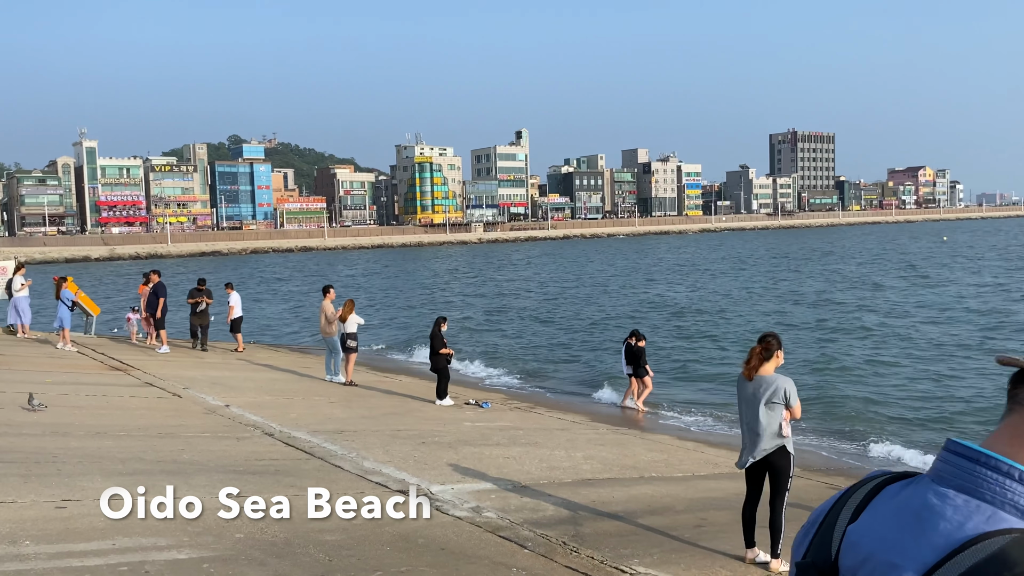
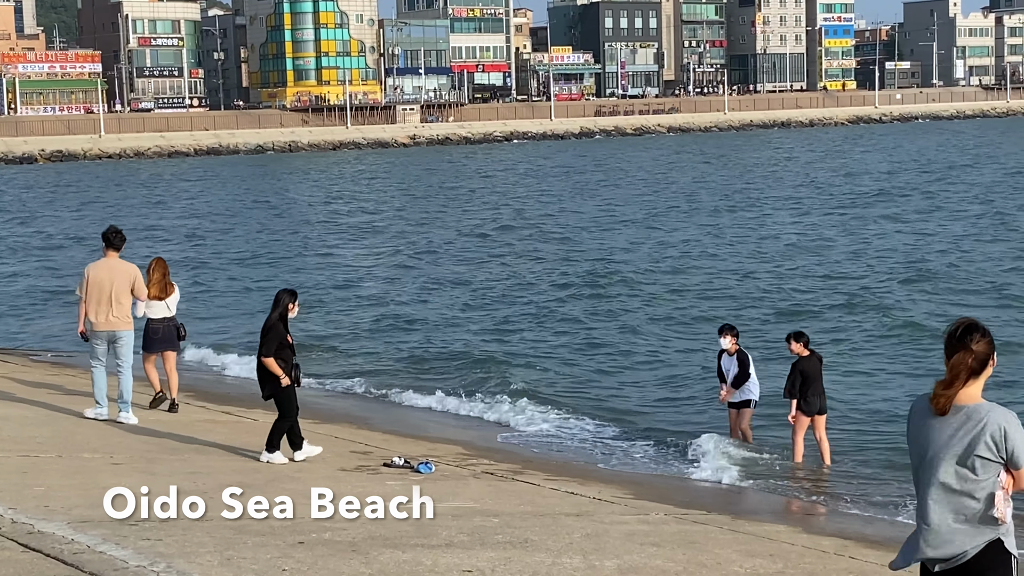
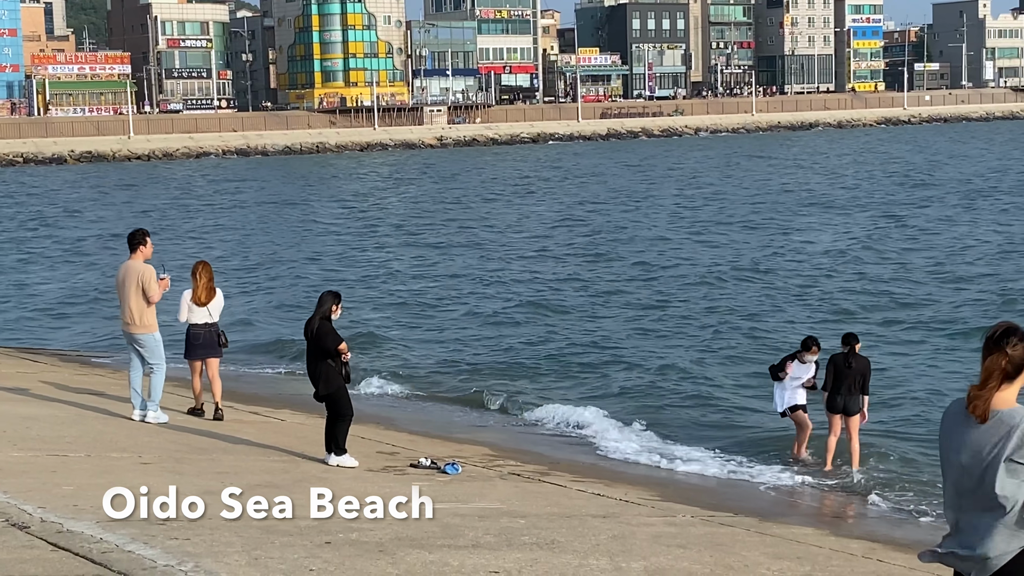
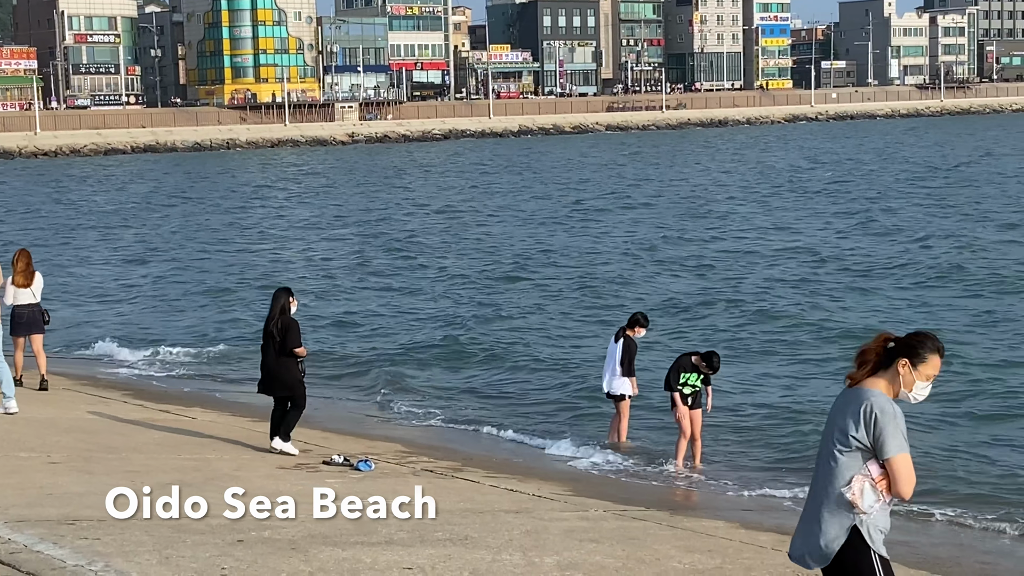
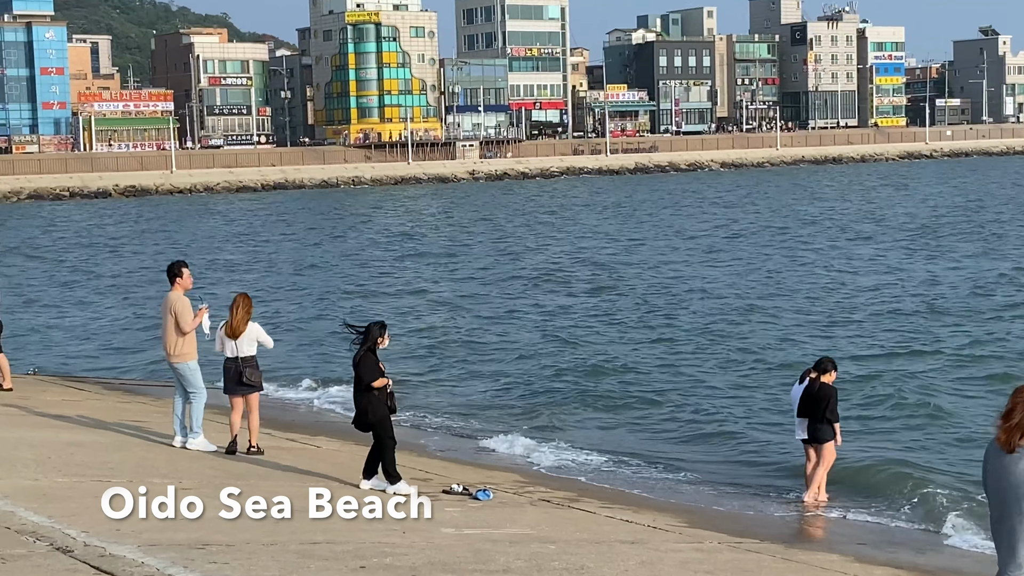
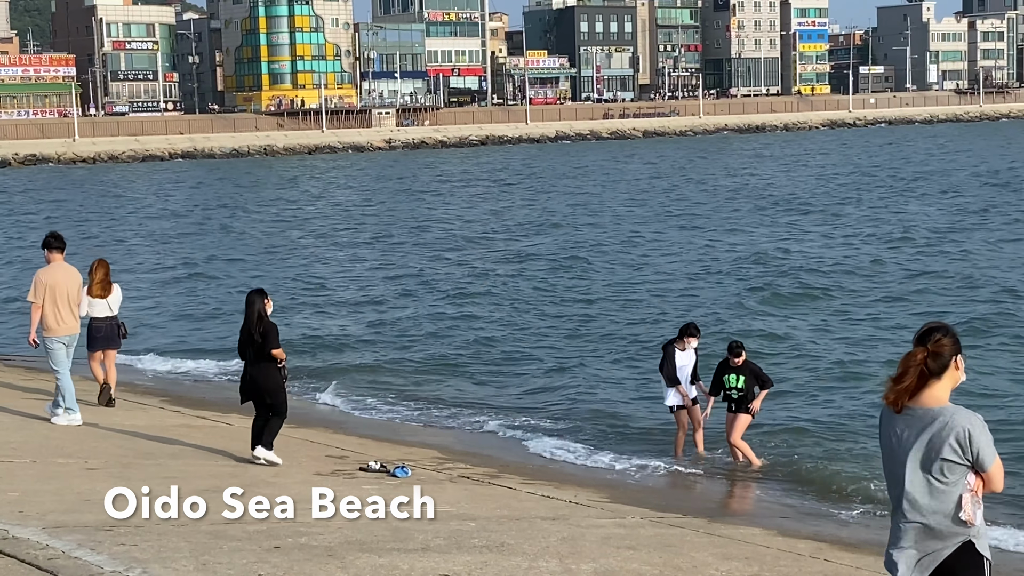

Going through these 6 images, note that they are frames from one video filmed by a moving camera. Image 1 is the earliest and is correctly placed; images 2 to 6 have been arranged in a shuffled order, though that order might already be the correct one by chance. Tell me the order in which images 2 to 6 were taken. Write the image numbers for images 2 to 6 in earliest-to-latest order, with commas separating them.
5, 3, 2, 6, 4
